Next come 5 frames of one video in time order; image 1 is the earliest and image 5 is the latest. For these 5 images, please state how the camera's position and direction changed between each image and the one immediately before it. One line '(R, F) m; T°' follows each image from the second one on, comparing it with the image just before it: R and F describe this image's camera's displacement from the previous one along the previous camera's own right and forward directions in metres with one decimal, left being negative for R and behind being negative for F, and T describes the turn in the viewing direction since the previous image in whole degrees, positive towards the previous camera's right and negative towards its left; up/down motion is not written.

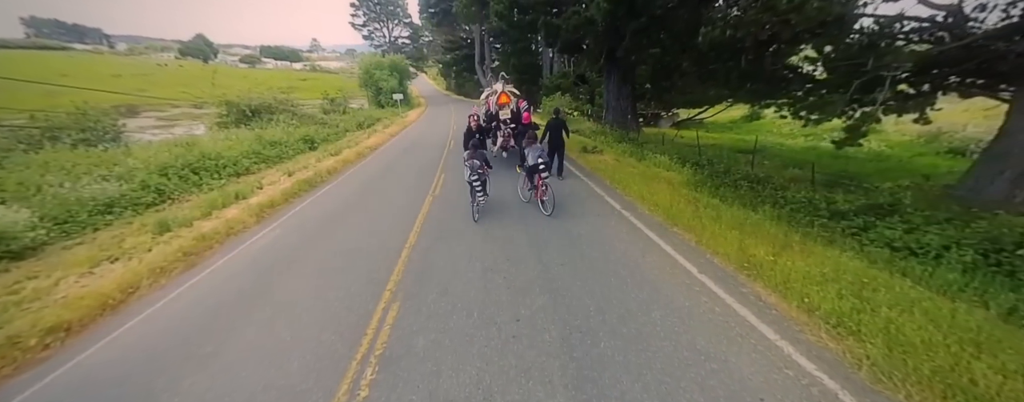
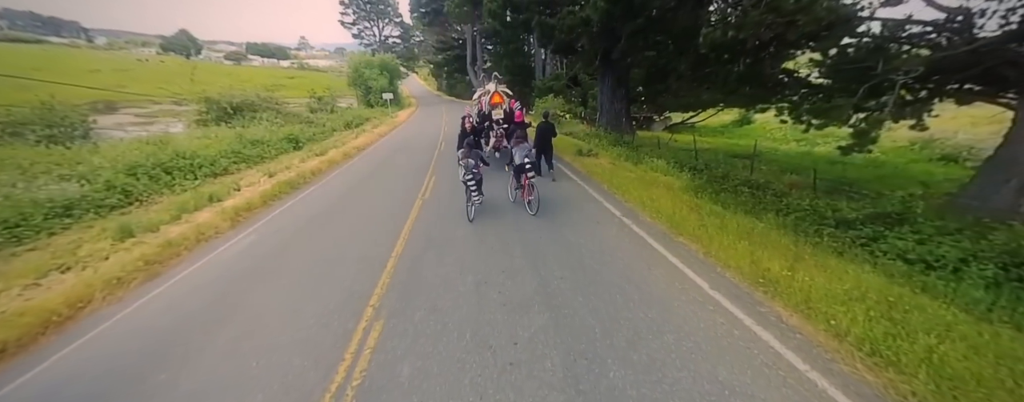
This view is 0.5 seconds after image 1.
(-0.1, +0.4) m; +2°
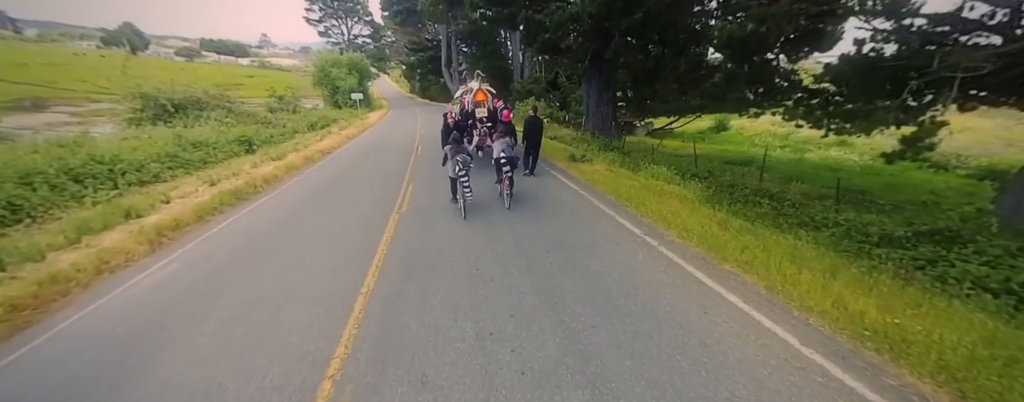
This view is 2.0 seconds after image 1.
(-0.4, +1.3) m; +4°
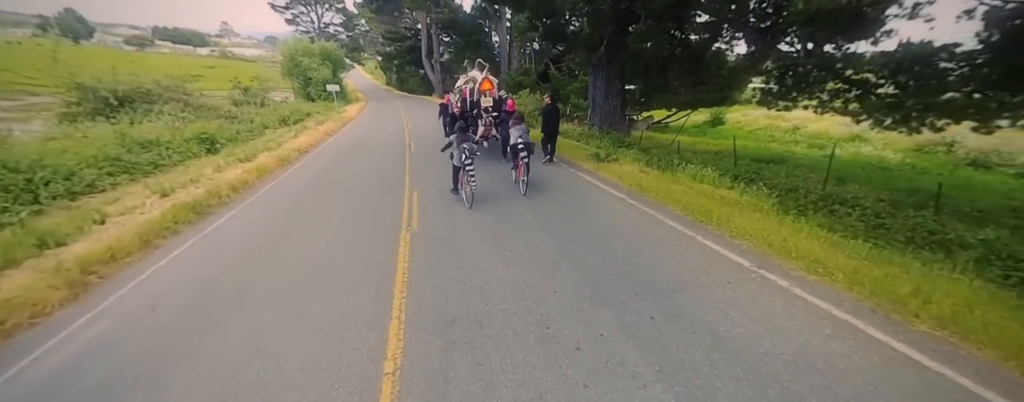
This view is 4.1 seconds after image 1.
(-1.2, +1.6) m; +3°
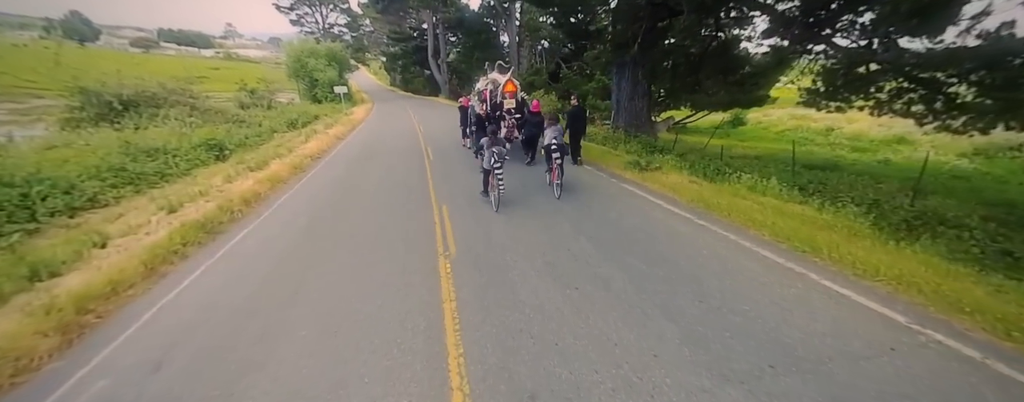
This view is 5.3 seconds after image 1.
(-0.9, +0.9) m; -1°
